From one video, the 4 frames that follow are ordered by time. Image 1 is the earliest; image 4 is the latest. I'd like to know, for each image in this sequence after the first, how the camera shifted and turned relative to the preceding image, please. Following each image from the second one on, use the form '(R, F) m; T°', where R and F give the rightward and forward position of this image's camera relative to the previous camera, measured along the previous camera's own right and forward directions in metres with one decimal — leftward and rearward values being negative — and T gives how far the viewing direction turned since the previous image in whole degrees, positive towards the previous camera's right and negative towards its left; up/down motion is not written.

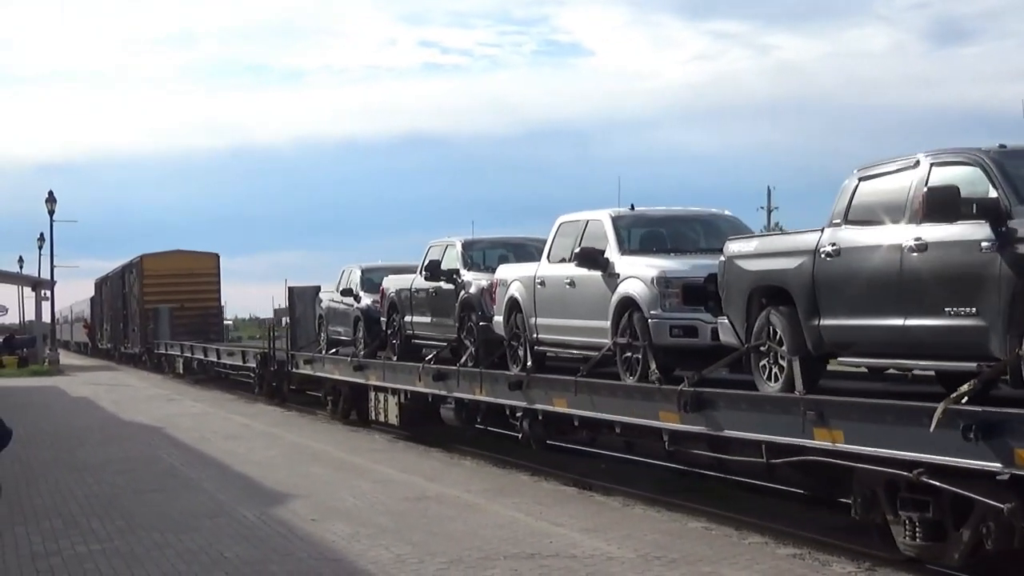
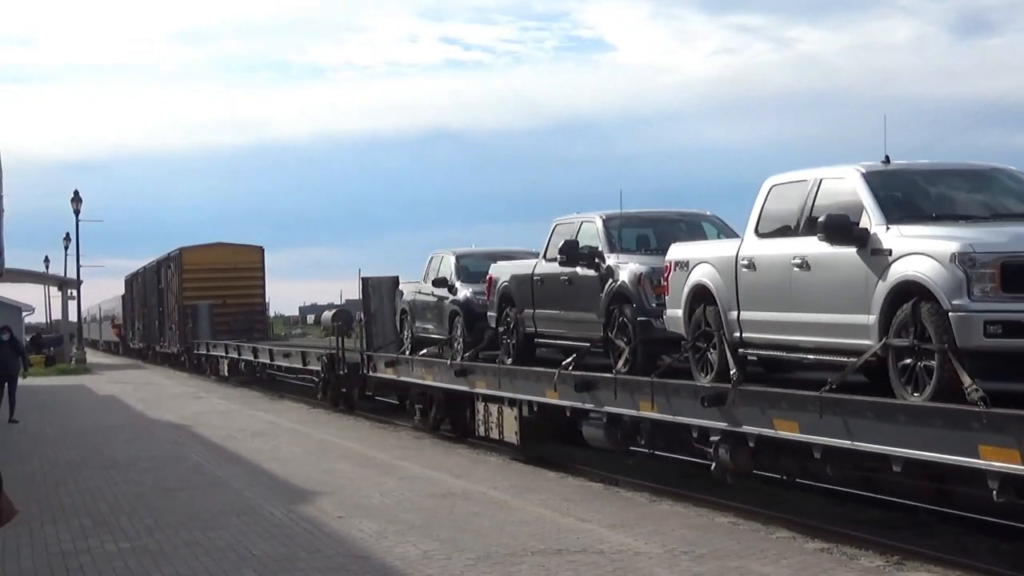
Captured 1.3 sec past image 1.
(-0.3, 0.0) m; 0°
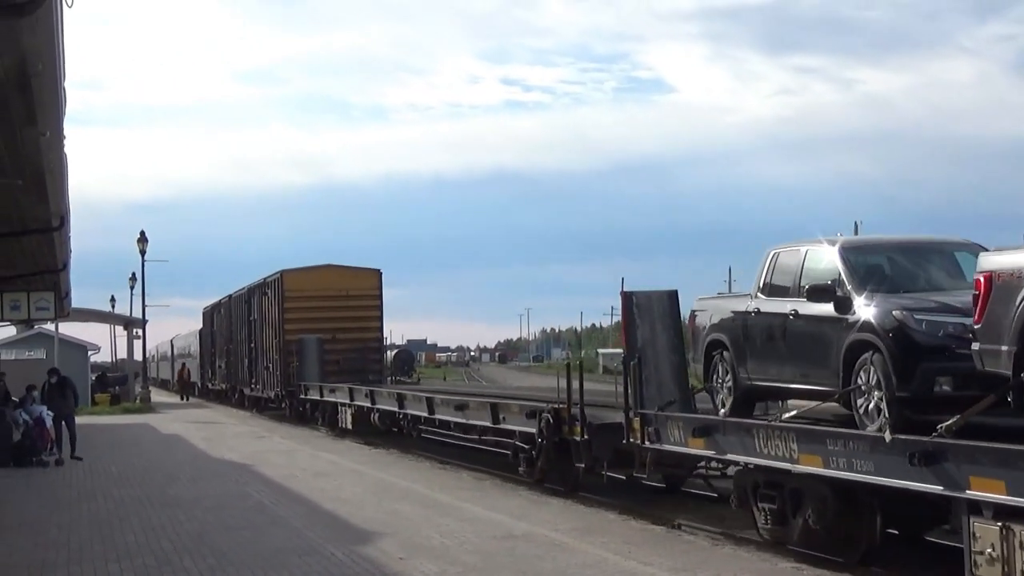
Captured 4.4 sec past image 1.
(-0.3, 0.0) m; -1°
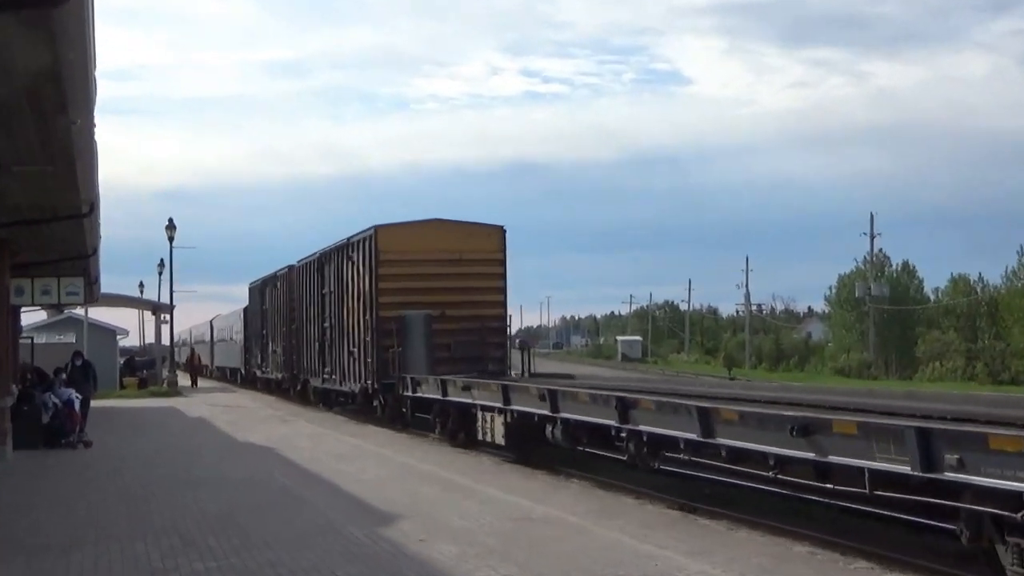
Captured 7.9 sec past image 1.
(-0.2, -0.2) m; 0°
